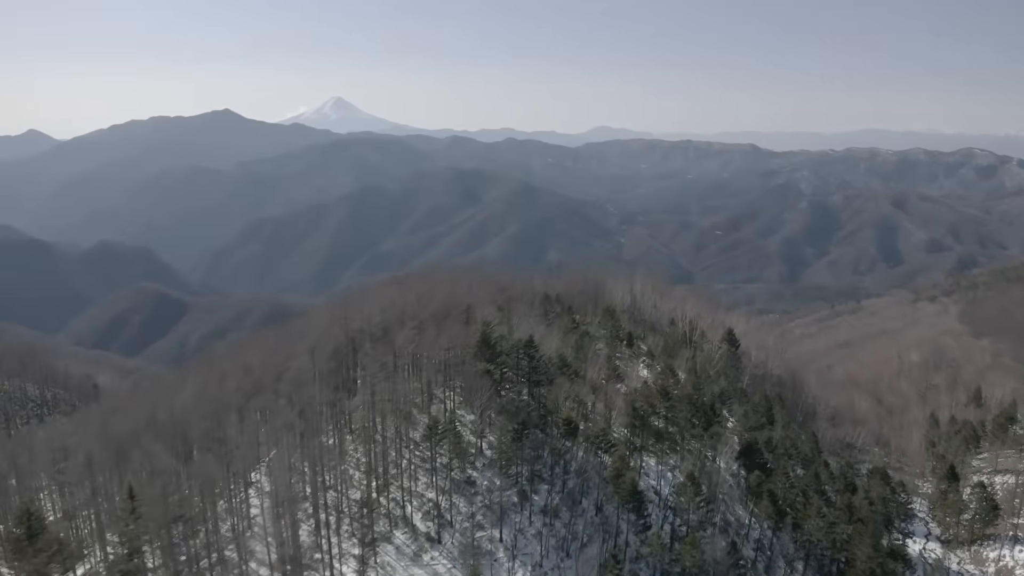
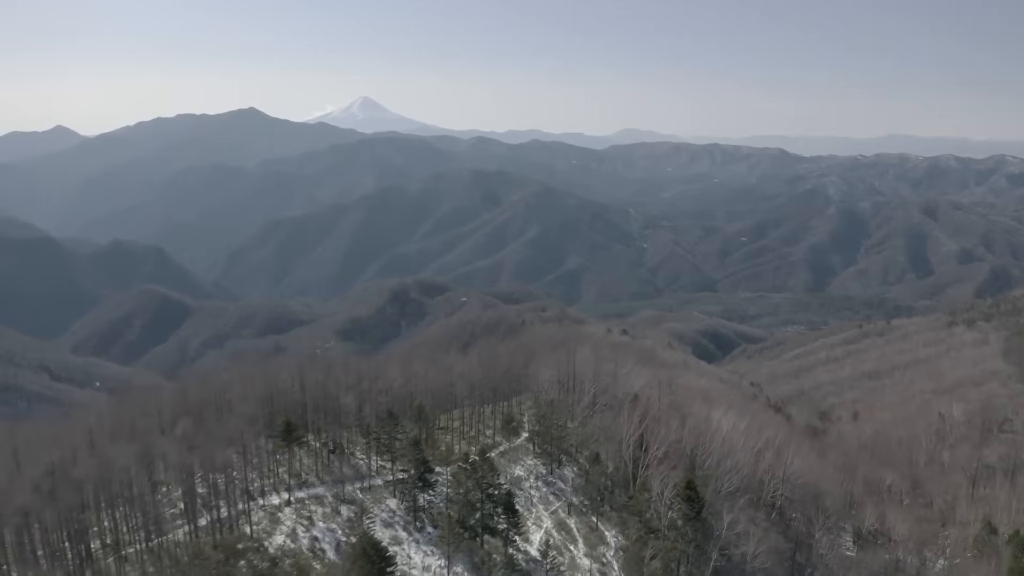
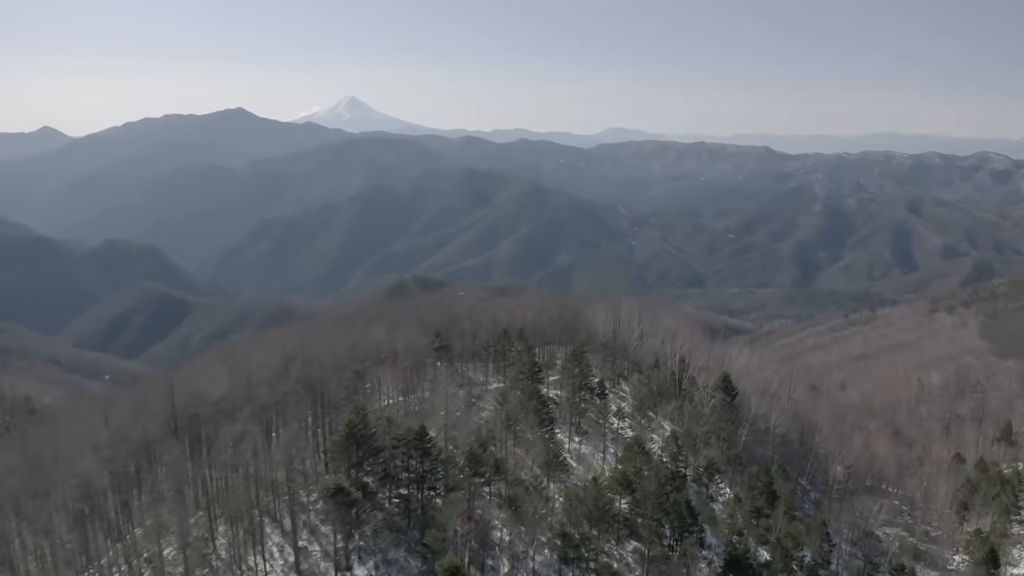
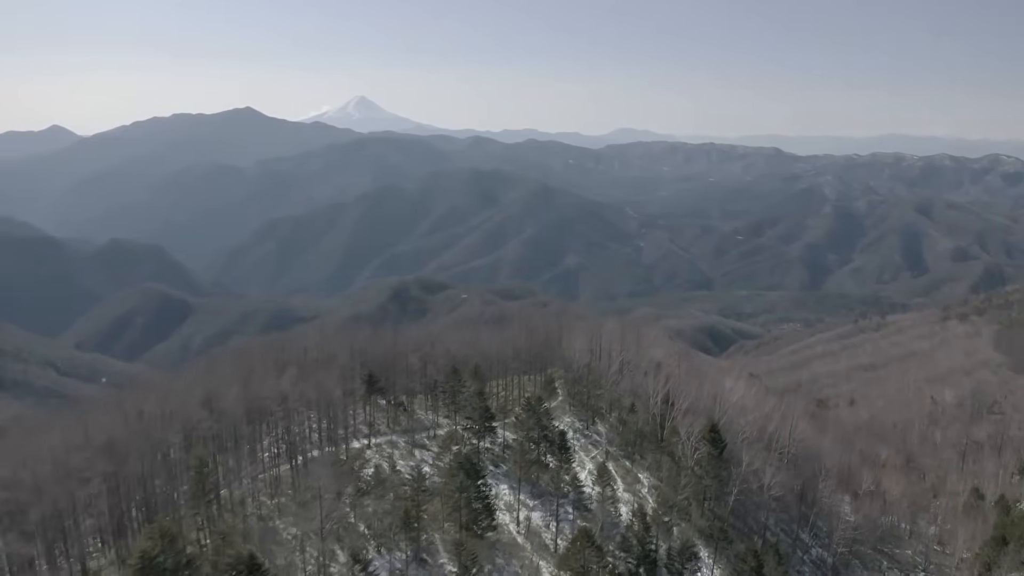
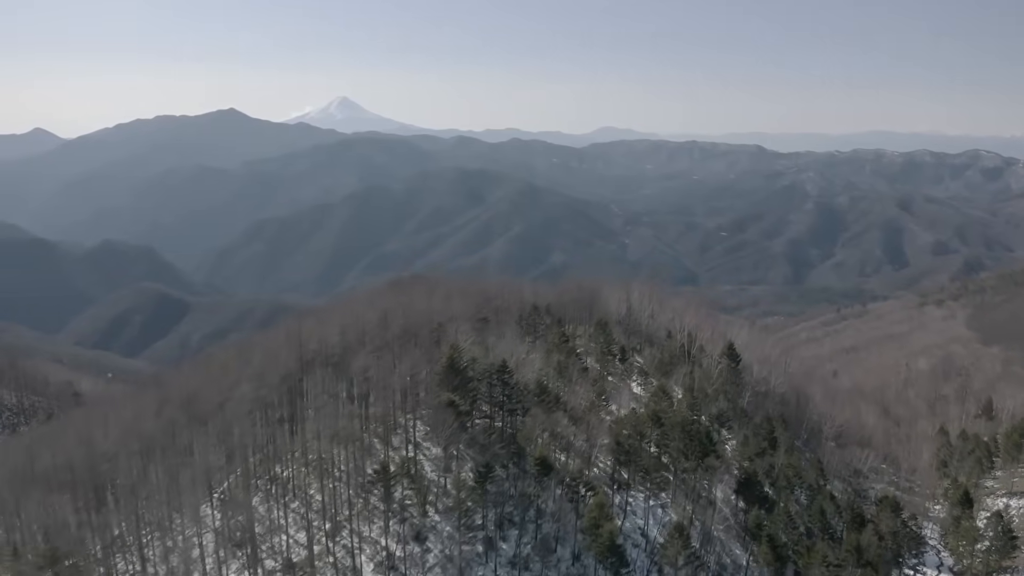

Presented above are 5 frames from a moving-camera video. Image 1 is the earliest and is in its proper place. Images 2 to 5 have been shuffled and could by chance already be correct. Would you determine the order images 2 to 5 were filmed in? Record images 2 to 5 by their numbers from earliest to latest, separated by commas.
5, 3, 4, 2
